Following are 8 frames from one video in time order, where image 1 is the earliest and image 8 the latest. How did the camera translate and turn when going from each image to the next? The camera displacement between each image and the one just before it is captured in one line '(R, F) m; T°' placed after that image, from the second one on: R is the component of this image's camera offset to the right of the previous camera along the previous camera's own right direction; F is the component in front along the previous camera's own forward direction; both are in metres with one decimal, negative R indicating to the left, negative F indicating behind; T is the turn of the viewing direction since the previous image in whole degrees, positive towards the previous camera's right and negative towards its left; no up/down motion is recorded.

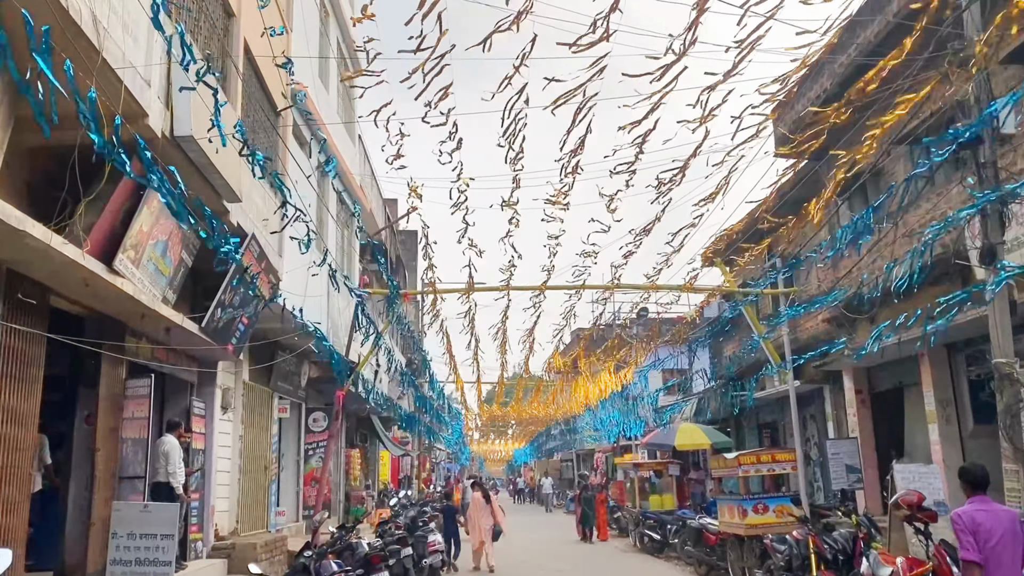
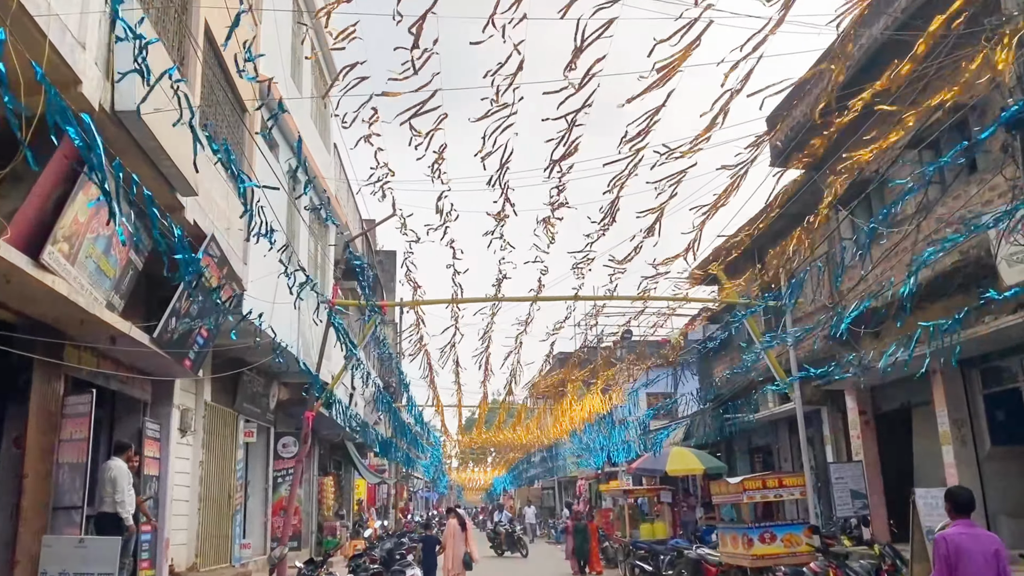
(-0.1, +0.8) m; +1°
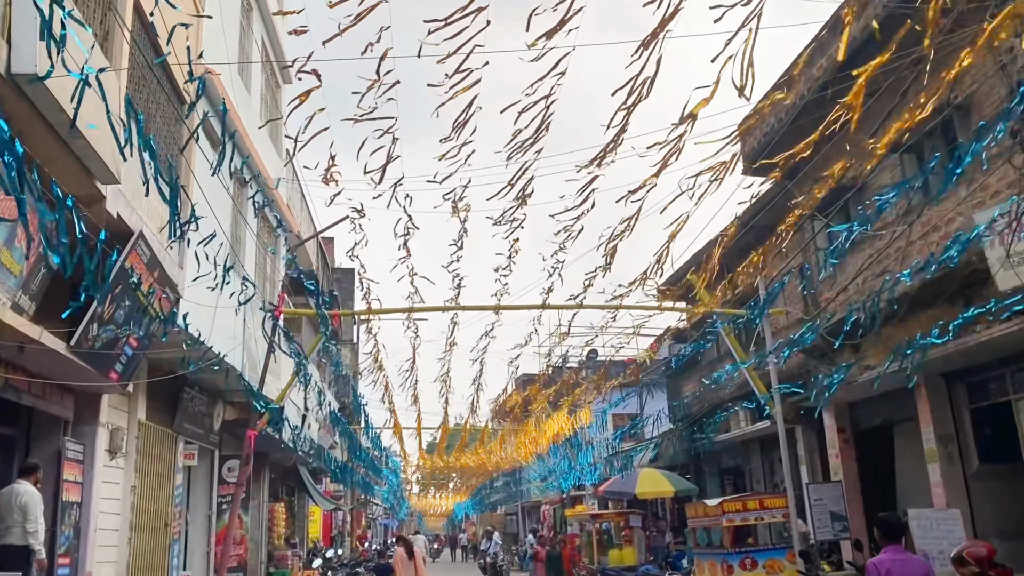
(0.0, +0.7) m; +2°
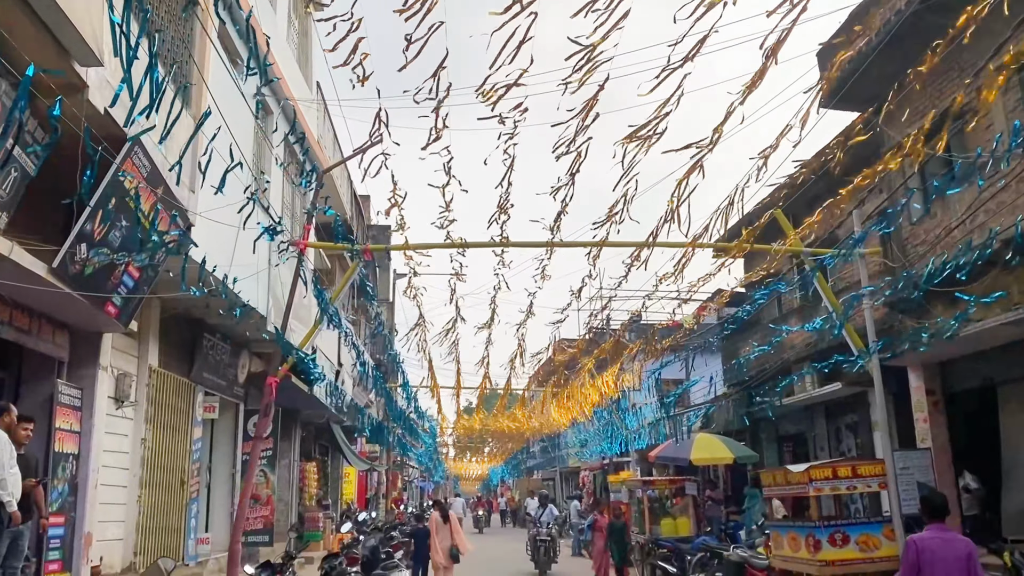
(-0.2, +1.1) m; -2°
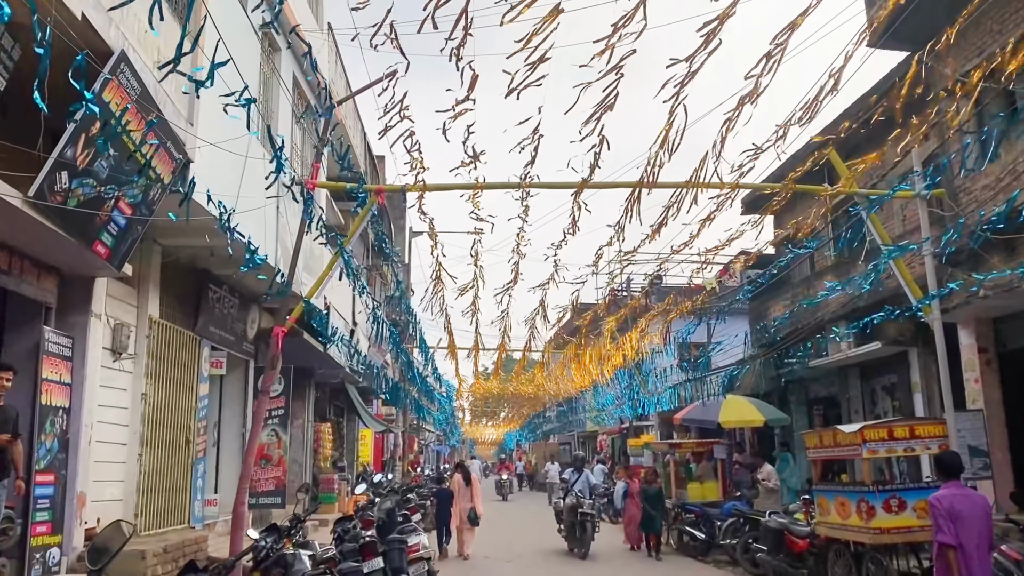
(-0.1, +0.6) m; -1°
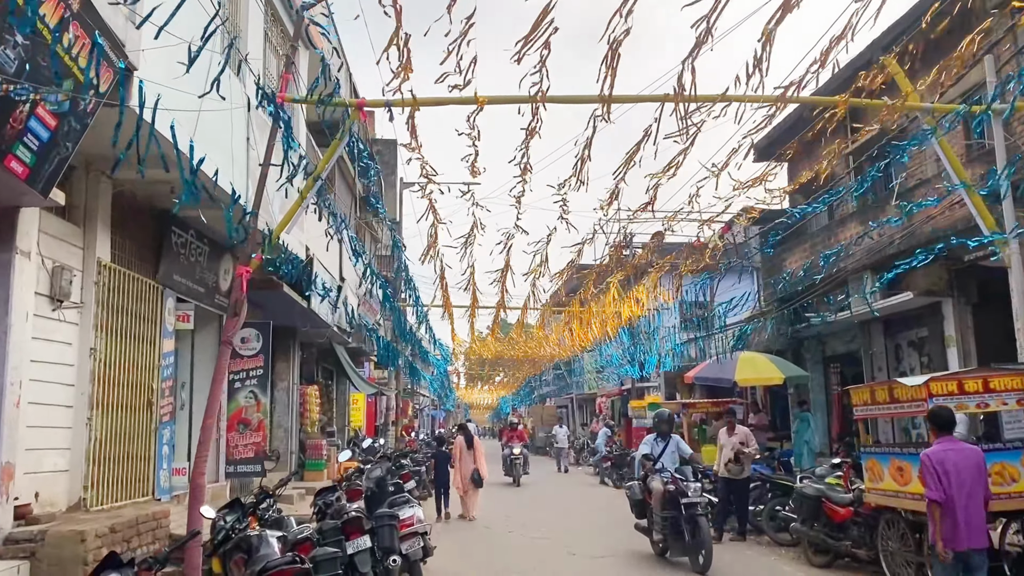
(-0.1, +1.0) m; 0°
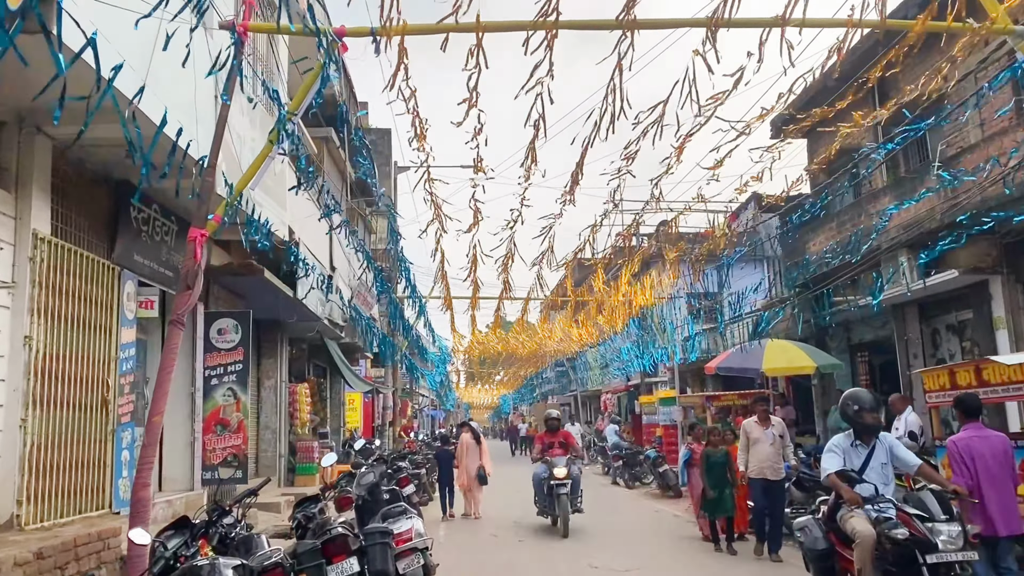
(-0.1, +1.0) m; 0°
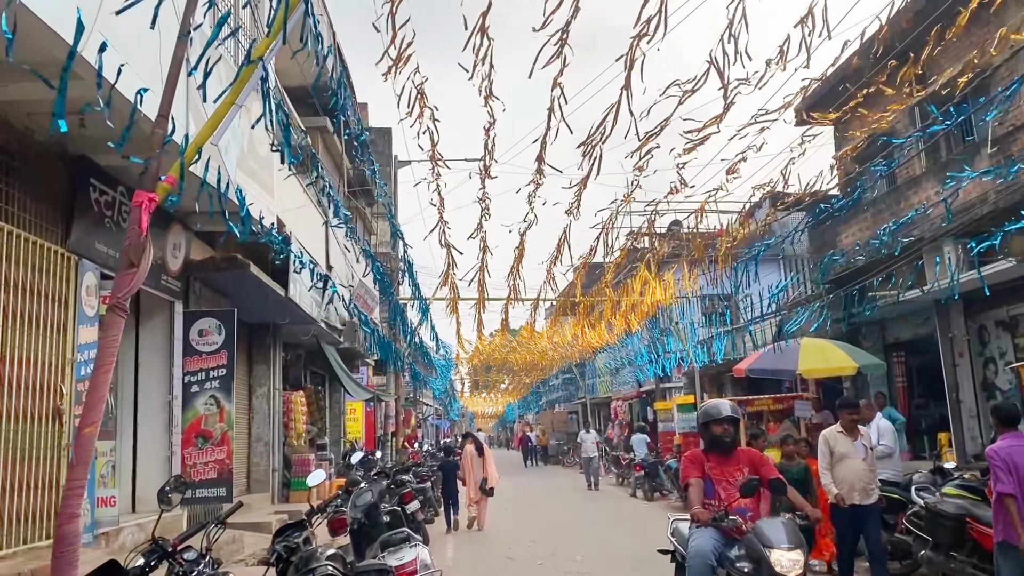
(-0.1, +0.9) m; 0°
